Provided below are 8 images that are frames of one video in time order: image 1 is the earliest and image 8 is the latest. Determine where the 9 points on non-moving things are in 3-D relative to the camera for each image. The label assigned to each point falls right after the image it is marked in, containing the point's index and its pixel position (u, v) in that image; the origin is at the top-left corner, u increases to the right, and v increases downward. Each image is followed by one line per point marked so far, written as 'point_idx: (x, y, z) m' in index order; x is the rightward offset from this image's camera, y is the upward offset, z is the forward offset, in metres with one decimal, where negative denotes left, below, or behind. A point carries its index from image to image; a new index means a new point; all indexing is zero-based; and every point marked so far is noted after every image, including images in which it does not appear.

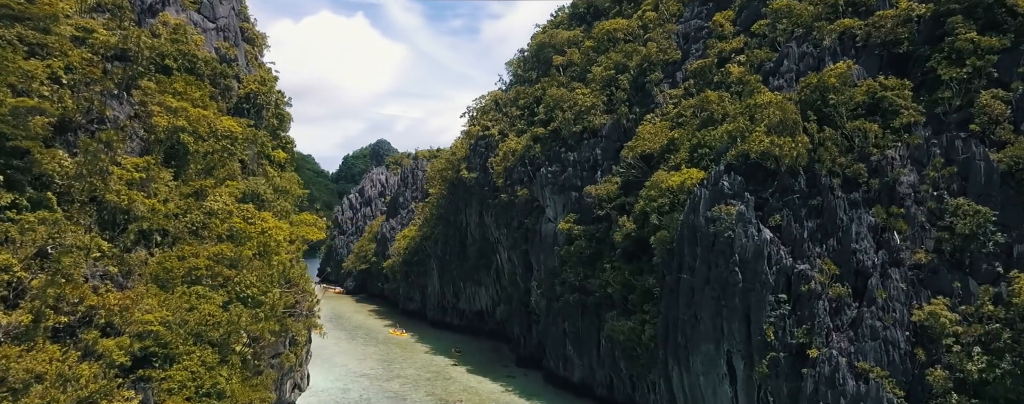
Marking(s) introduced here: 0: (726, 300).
0: (+6.9, -3.2, +19.8) m
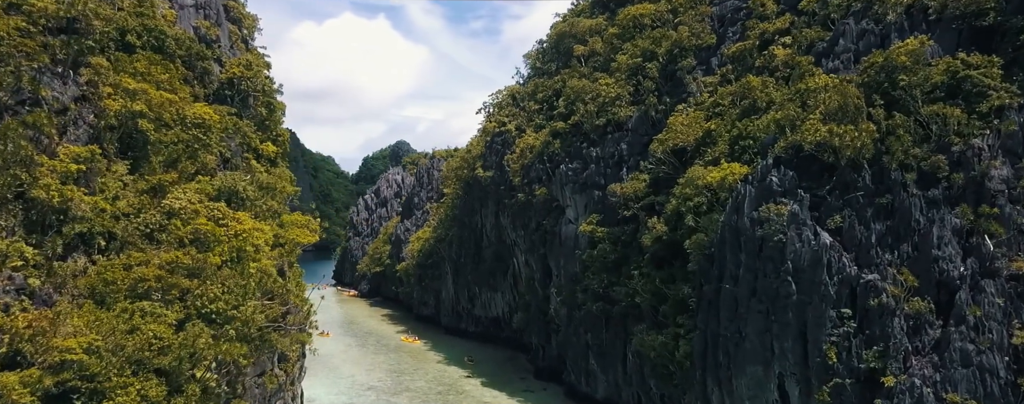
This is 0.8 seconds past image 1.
0: (+7.4, -3.2, +17.1) m
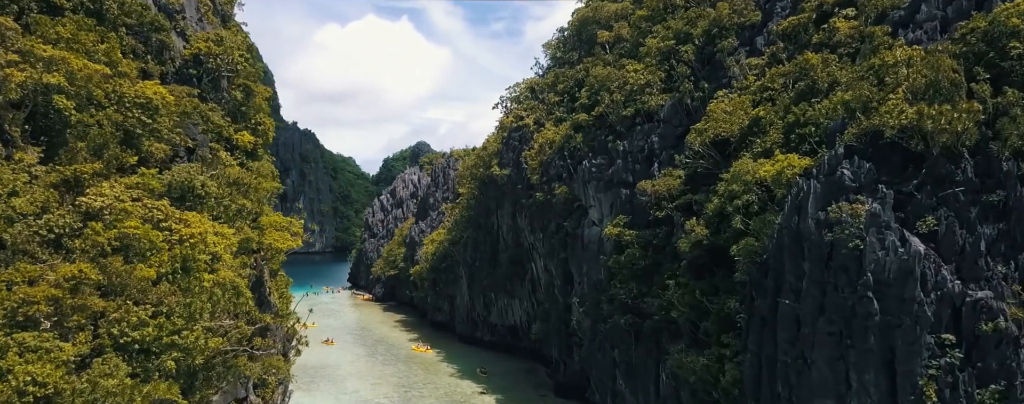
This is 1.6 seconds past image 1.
0: (+7.7, -3.1, +13.9) m
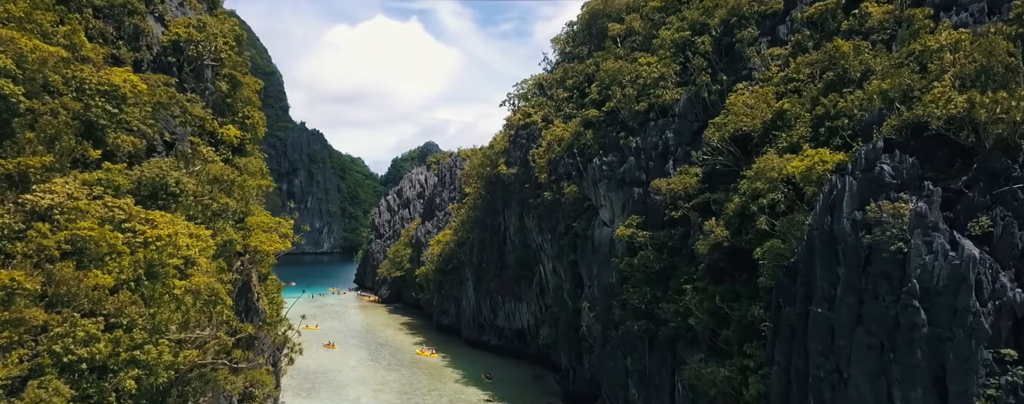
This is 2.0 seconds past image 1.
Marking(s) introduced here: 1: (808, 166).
0: (+7.8, -3.1, +12.5) m
1: (+7.5, +0.9, +15.5) m
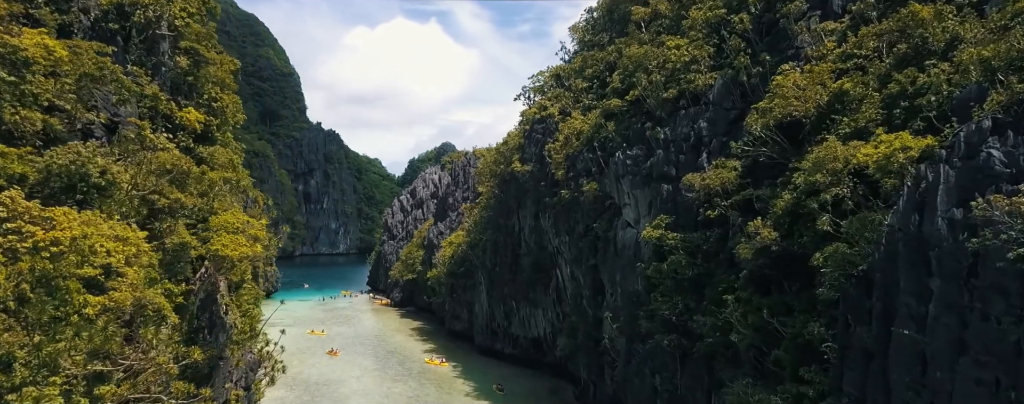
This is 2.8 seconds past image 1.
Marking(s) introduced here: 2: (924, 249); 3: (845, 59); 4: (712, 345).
0: (+8.0, -3.0, +9.7) m
1: (+7.8, +1.0, +12.7) m
2: (+7.6, -0.9, +11.2) m
3: (+9.3, +4.0, +16.9) m
4: (+6.1, -4.3, +18.3) m
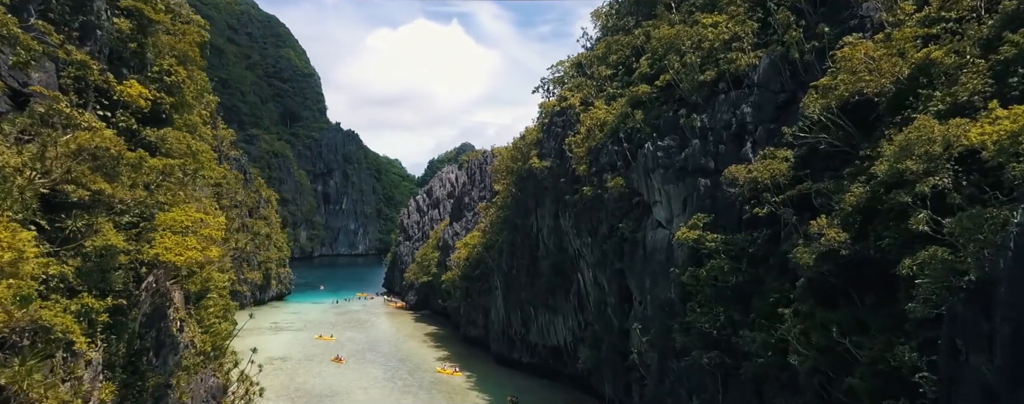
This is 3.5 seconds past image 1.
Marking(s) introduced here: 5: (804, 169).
0: (+8.1, -2.9, +6.8) m
1: (+8.0, +1.1, +9.8) m
2: (+7.7, -0.7, +8.3) m
3: (+9.6, +4.1, +14.0) m
4: (+6.4, -4.2, +15.5) m
5: (+8.0, +0.9, +16.6) m
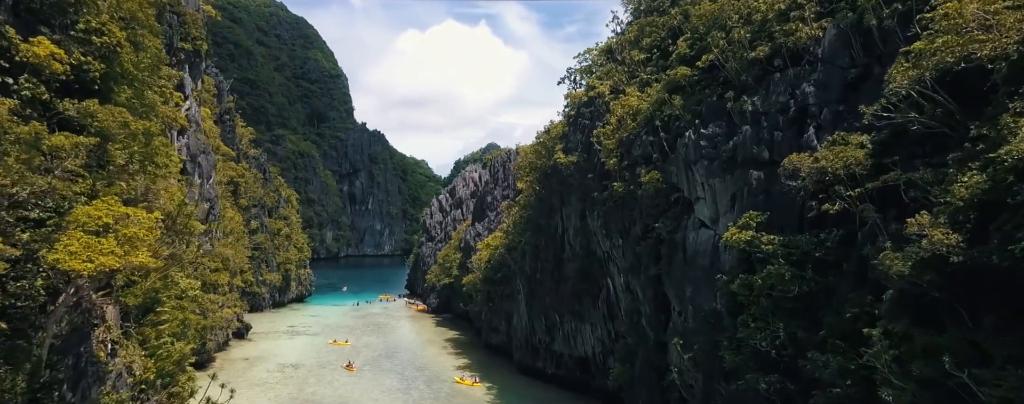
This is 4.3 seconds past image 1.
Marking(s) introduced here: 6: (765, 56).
0: (+8.1, -2.7, +3.8) m
1: (+8.1, +1.3, +6.9) m
2: (+7.8, -0.6, +5.4) m
3: (+9.9, +4.2, +10.9) m
4: (+6.8, -4.1, +12.6) m
5: (+8.4, +1.0, +13.6) m
6: (+7.6, +4.4, +18.3) m
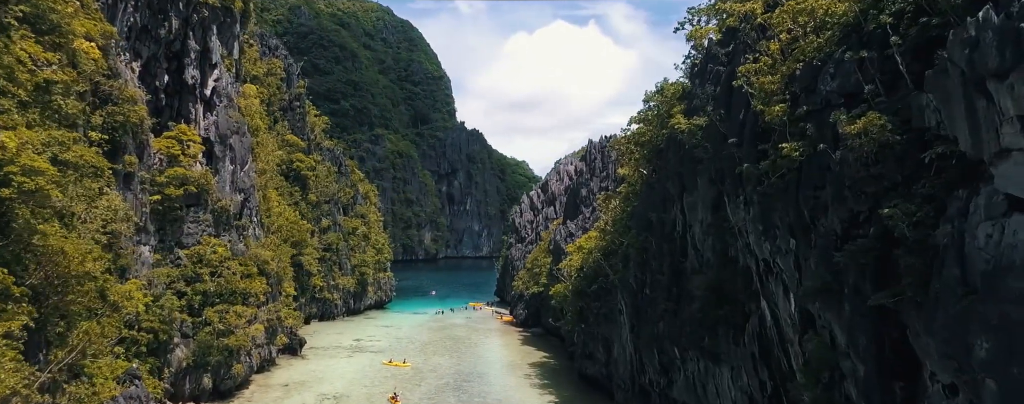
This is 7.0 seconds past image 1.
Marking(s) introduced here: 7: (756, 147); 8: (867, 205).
0: (+6.8, -2.0, -7.3) m
1: (+7.3, +2.0, -4.3) m
2: (+6.7, +0.1, -5.7) m
3: (+9.7, +5.0, -0.6) m
4: (+7.0, -3.4, +1.5) m
5: (+8.7, +1.7, +2.3) m
6: (+8.7, +5.1, +7.0) m
7: (+7.0, +1.6, +17.3) m
8: (+7.1, 0.0, +11.8) m
